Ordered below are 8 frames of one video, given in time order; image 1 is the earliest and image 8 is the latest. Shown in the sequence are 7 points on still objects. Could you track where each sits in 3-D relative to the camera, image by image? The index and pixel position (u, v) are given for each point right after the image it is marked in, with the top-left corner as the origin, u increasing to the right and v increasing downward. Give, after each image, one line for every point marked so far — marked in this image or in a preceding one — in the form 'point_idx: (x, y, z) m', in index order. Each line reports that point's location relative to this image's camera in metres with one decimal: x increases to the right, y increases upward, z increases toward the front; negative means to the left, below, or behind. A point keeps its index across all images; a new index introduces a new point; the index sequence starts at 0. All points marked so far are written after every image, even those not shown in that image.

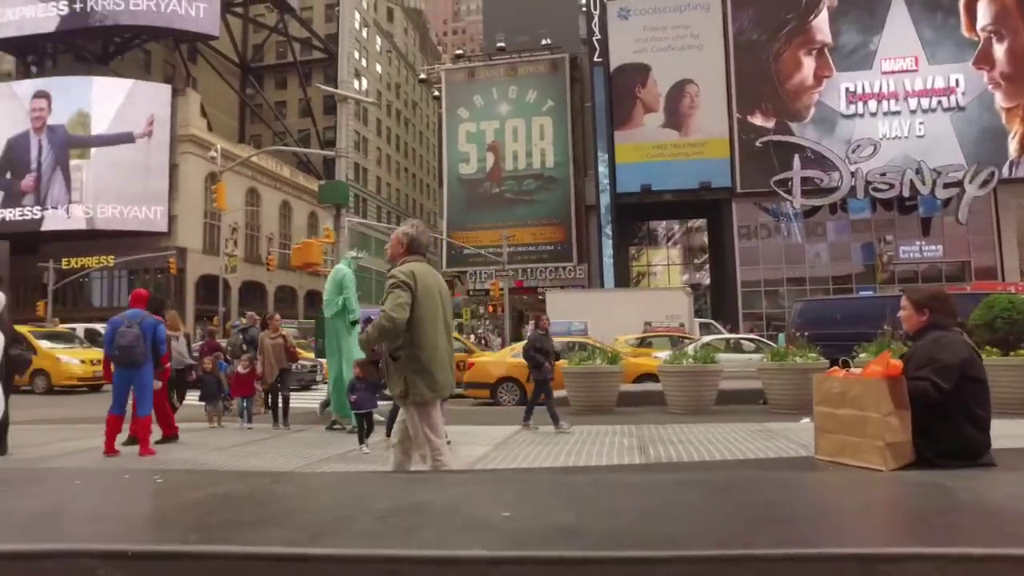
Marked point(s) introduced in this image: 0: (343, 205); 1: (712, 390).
0: (-3.3, +1.6, +13.1) m
1: (+3.2, -1.6, +10.6) m
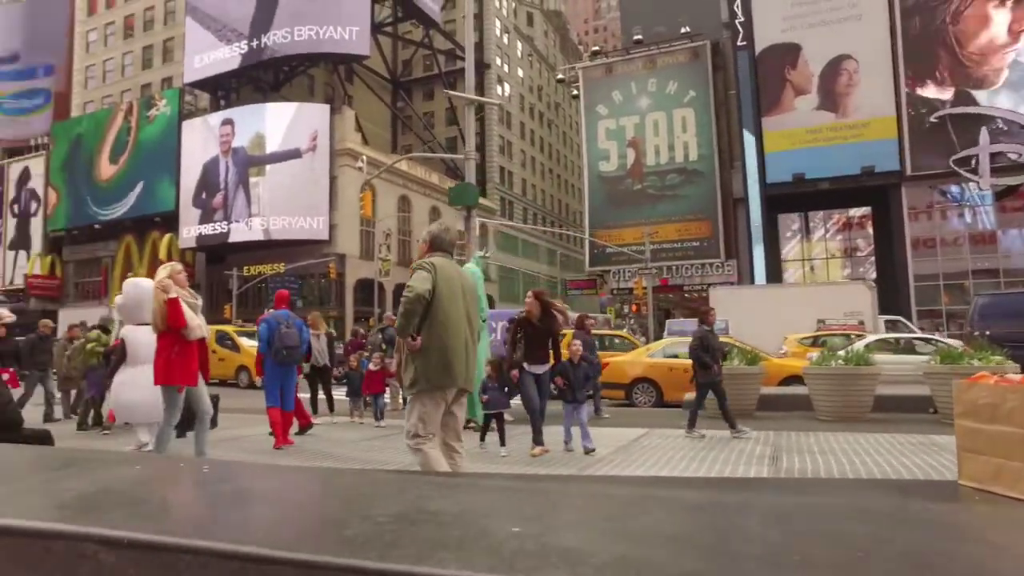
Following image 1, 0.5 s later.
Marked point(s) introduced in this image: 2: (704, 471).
0: (-0.8, +1.6, +13.4) m
1: (+5.0, -1.5, +9.5) m
2: (+1.7, -1.7, +6.0) m
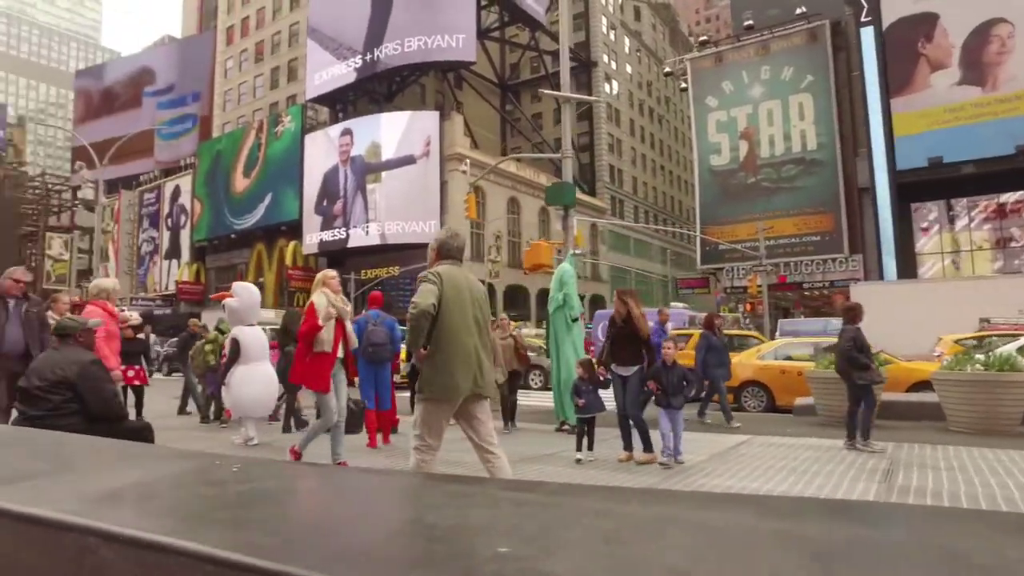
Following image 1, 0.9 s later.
0: (+1.2, +1.6, +13.2) m
1: (+6.3, -1.5, +8.4) m
2: (+2.4, -1.6, +5.6) m
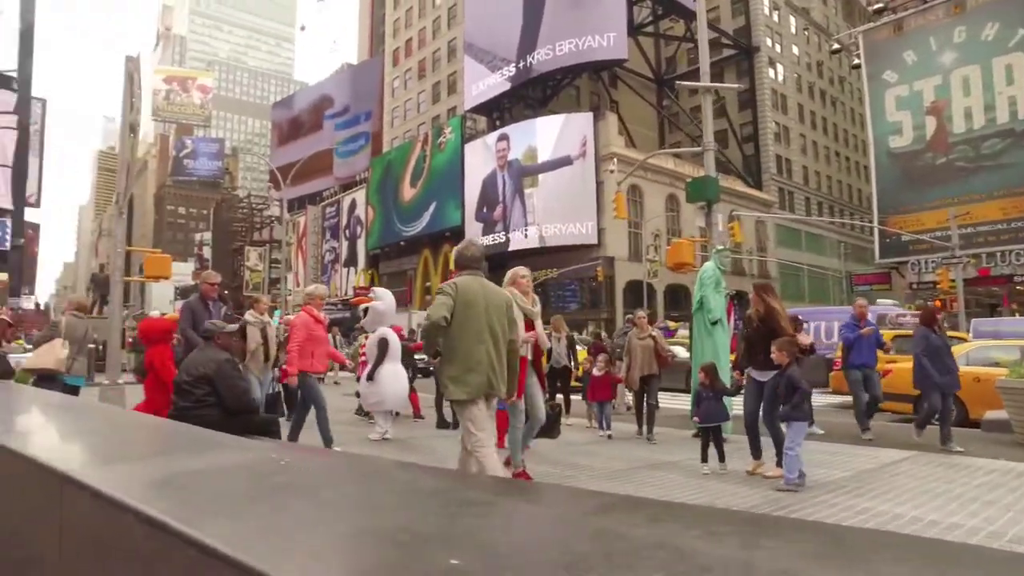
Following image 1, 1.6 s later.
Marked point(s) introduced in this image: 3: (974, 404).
0: (+3.8, +1.6, +12.5) m
1: (+7.7, -1.4, +6.7) m
2: (+3.3, -1.6, +4.8) m
3: (+7.5, -1.9, +10.9) m
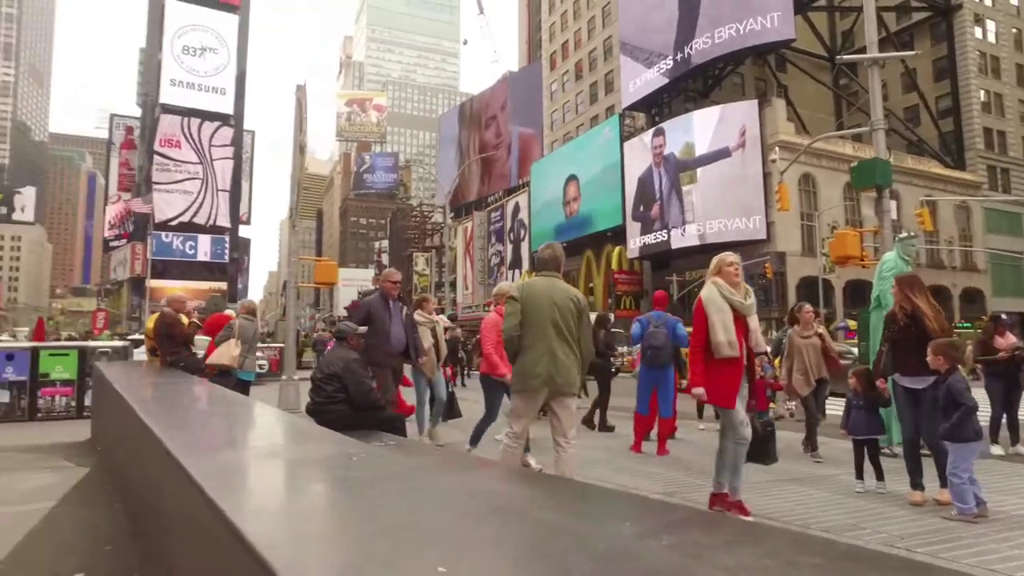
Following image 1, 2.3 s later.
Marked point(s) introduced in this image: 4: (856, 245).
0: (+6.3, +1.7, +11.2) m
1: (+8.7, -1.2, +4.6) m
2: (+4.0, -1.5, +3.8) m
3: (+9.5, -1.7, +8.7) m
4: (+5.7, +0.7, +11.1) m
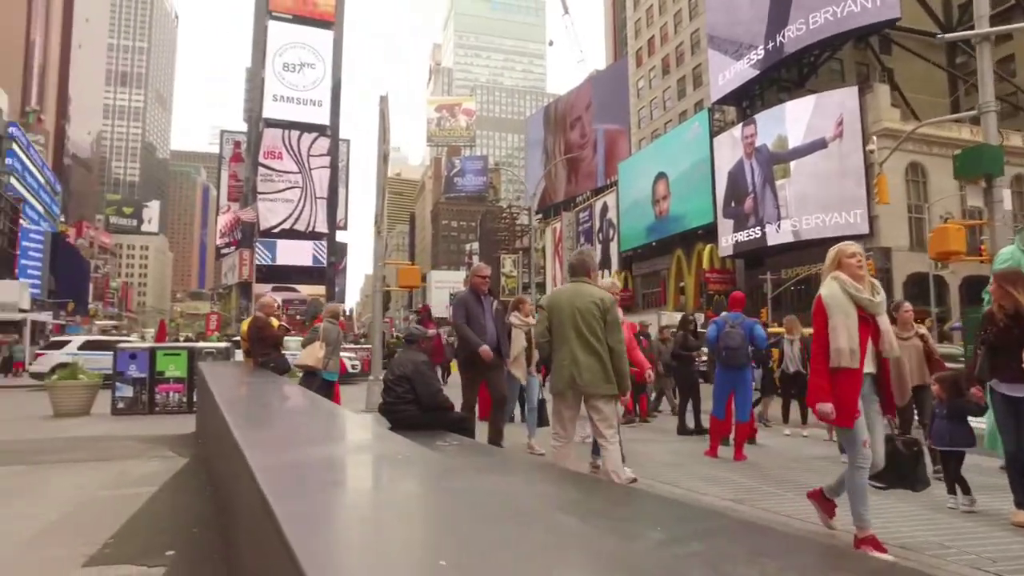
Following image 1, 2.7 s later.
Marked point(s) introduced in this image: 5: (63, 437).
0: (+7.5, +1.7, +10.4) m
1: (+9.0, -1.2, +3.5) m
2: (+4.3, -1.5, +3.3) m
3: (+10.4, -1.7, +7.5) m
4: (+6.9, +0.7, +10.3) m
5: (-5.5, -1.8, +8.1) m
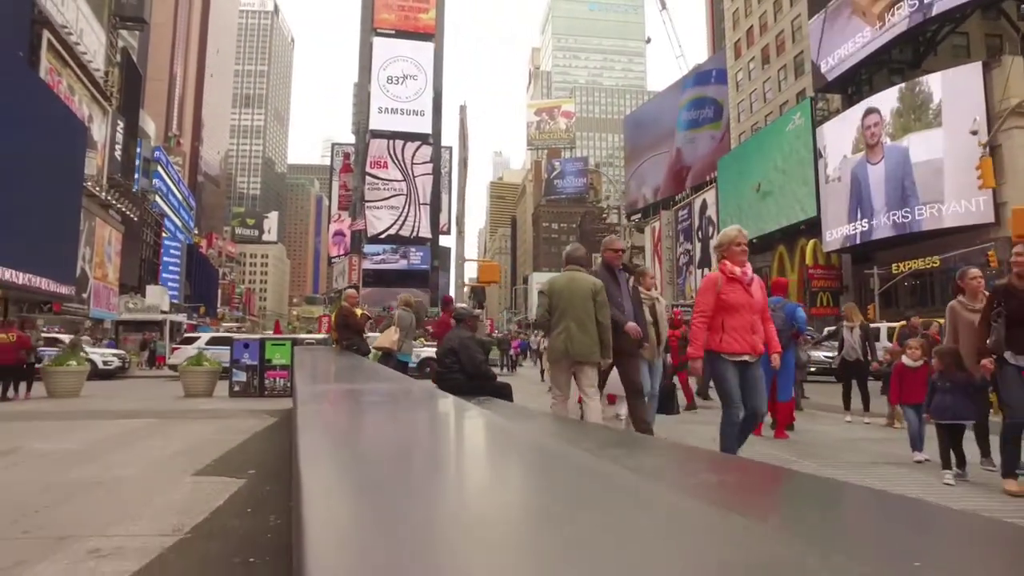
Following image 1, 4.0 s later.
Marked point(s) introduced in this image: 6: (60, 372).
0: (+8.4, +2.0, +9.9) m
1: (+9.0, -0.9, +2.8) m
2: (+4.2, -1.3, +3.4) m
3: (+10.9, -1.4, +6.6) m
4: (+7.8, +1.0, +9.9) m
5: (-4.7, -1.7, +9.6) m
6: (-9.0, -1.7, +13.3) m
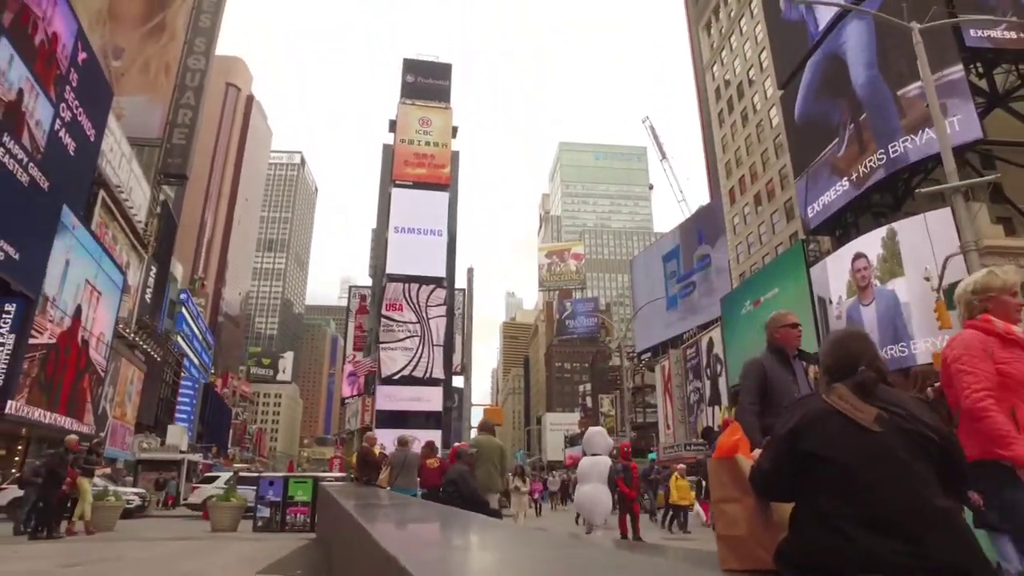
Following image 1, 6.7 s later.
0: (+8.4, -0.4, +11.7) m
1: (+8.8, -1.8, +4.2) m
2: (+4.0, -2.4, +4.8) m
3: (+10.8, -3.0, +7.8) m
4: (+7.8, -1.4, +11.5) m
5: (-4.7, -4.1, +10.9) m
6: (-8.9, -4.8, +14.6) m
